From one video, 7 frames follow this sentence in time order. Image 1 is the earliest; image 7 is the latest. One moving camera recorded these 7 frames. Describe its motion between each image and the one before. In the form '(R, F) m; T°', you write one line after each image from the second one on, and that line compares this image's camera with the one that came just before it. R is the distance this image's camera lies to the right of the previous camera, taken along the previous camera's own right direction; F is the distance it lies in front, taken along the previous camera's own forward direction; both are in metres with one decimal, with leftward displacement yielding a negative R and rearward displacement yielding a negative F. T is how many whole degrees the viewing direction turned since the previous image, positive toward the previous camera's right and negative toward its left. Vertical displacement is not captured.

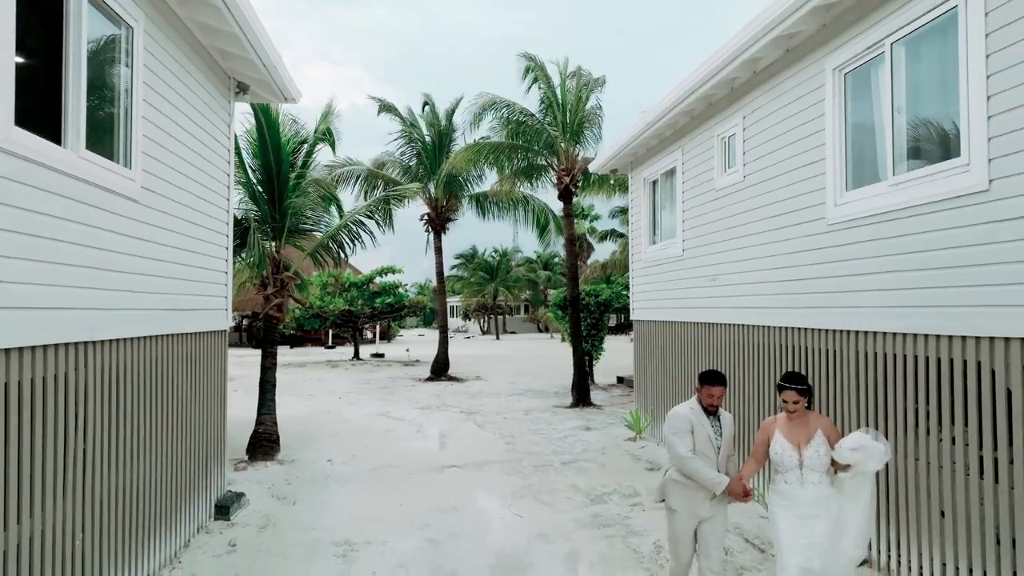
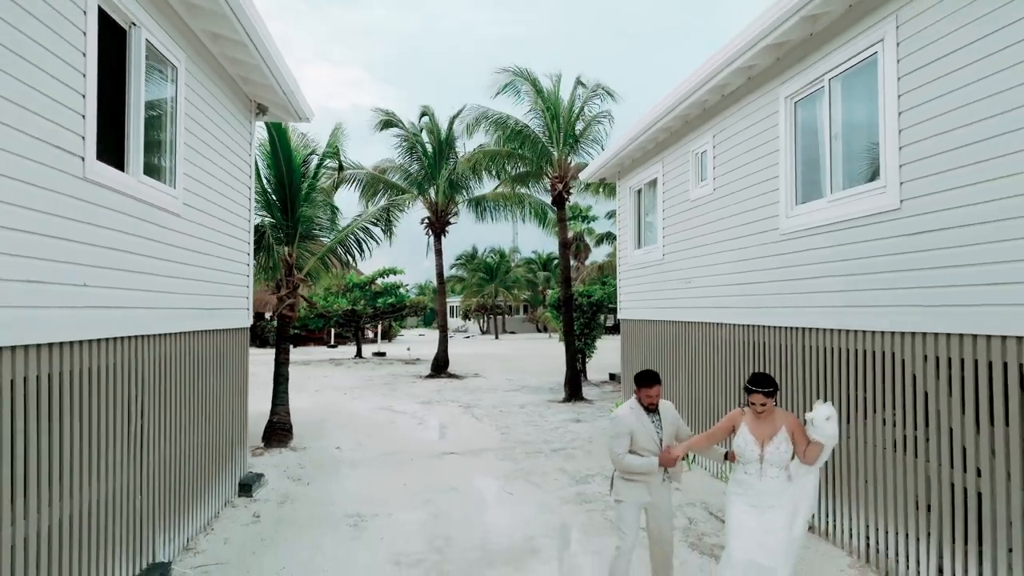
(+0.1, -0.8) m; 0°
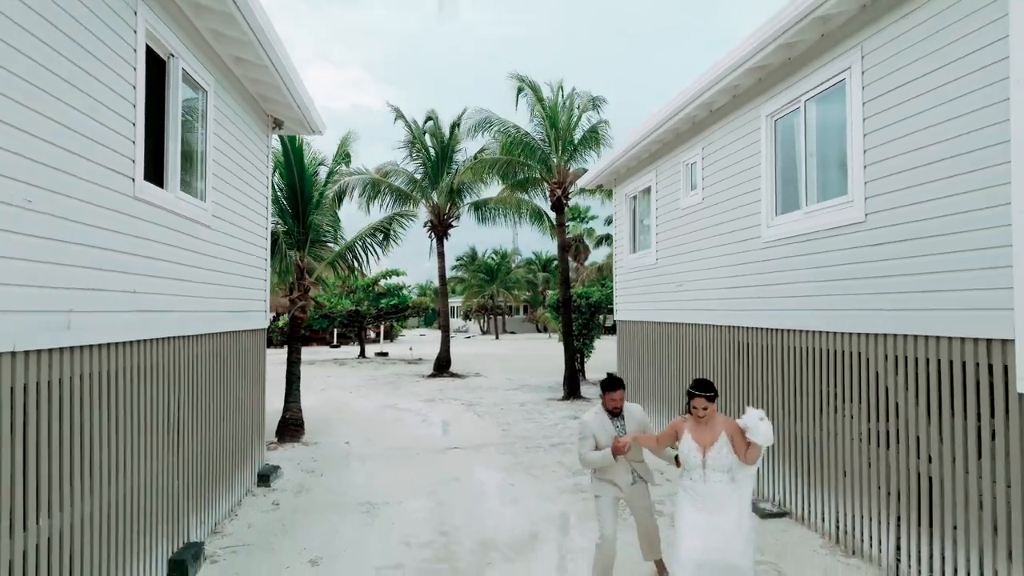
(0.0, -0.5) m; 0°
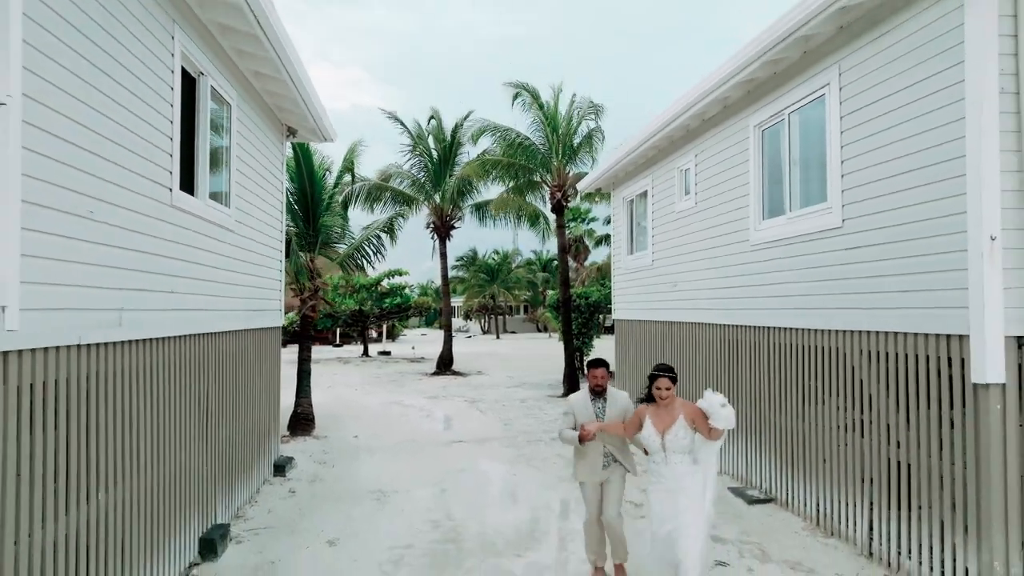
(0.0, -0.4) m; 0°
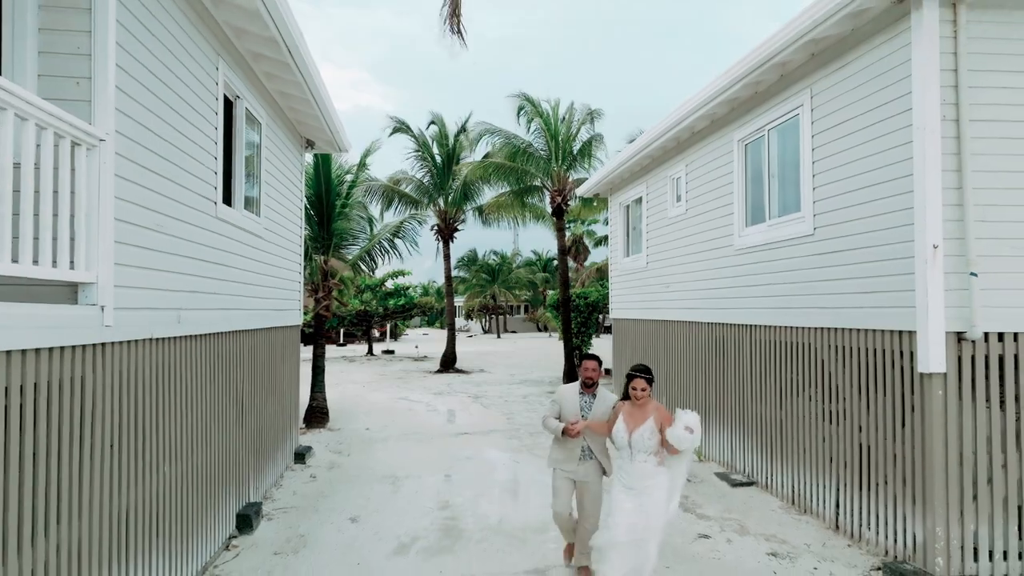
(0.0, -0.6) m; 0°
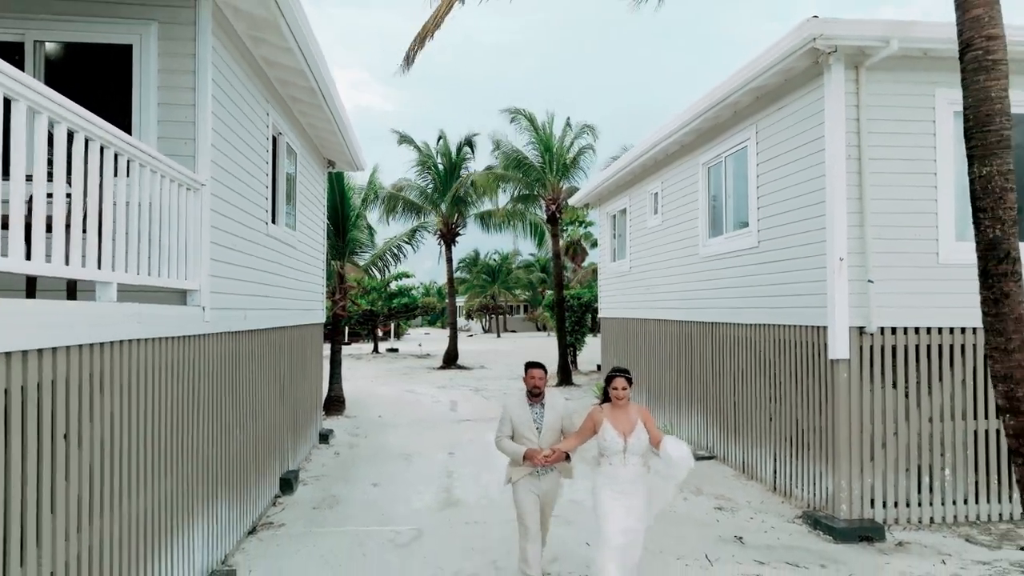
(+0.1, -1.3) m; 0°
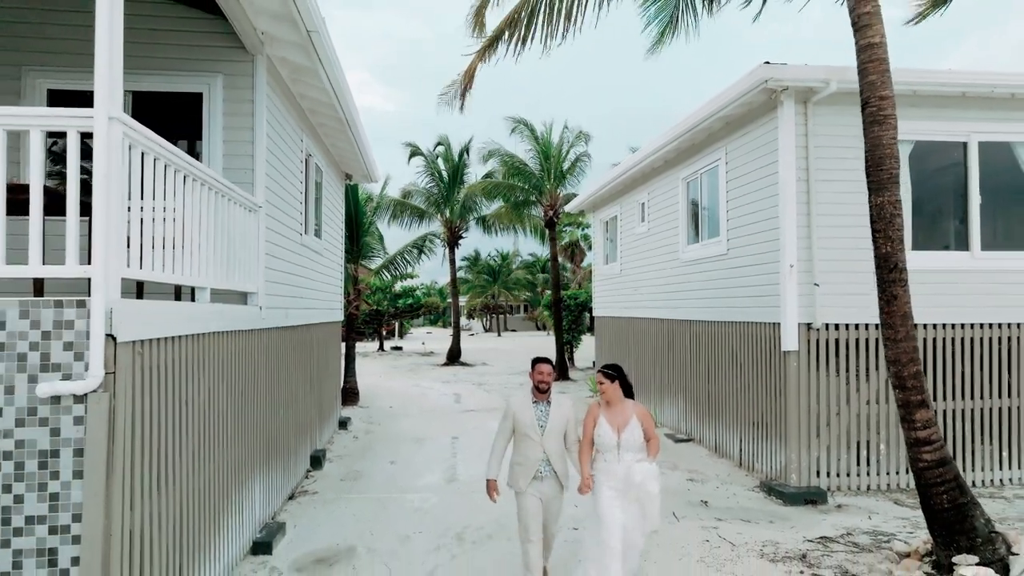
(0.0, -1.1) m; 0°
